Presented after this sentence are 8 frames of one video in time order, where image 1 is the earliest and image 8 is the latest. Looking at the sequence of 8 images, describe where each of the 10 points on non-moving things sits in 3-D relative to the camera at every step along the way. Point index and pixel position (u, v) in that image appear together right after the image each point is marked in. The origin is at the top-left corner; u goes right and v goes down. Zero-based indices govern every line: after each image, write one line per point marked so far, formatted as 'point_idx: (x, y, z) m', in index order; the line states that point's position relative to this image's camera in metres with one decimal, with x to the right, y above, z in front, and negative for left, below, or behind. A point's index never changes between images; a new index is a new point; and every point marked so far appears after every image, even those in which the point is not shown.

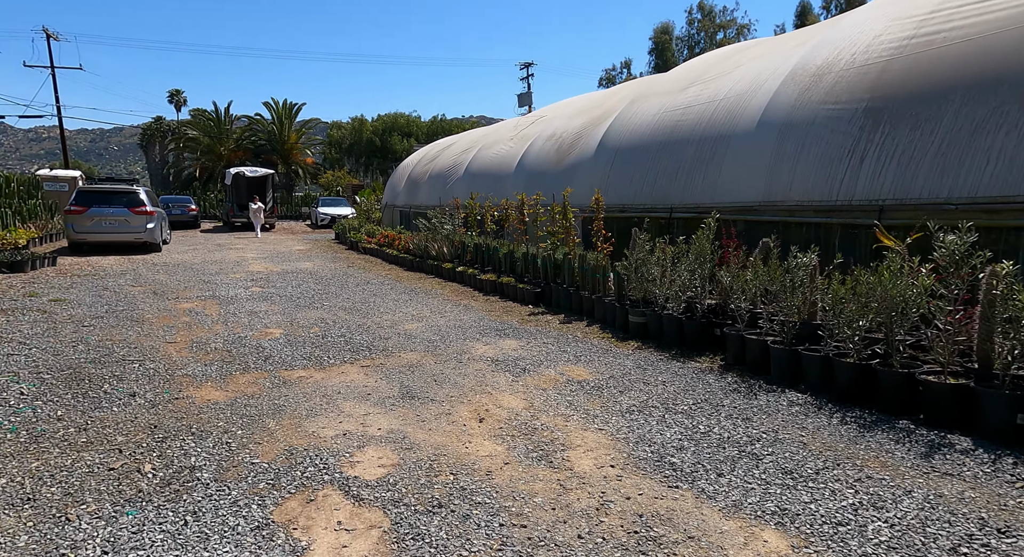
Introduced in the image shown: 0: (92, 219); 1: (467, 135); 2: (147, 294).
0: (-10.8, +1.6, +15.9) m
1: (-1.3, +3.9, +17.0) m
2: (-5.6, -0.2, +9.6) m
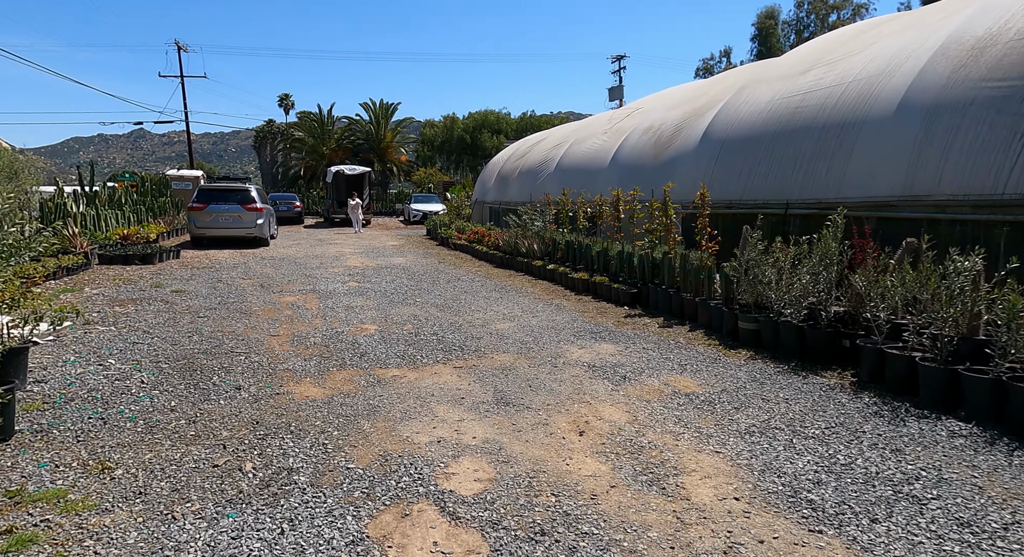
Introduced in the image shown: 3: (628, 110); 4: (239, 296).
0: (-8.4, +1.8, +17.1) m
1: (+1.2, +4.0, +16.7) m
2: (-4.2, -0.1, +10.0) m
3: (+2.5, +3.6, +13.0) m
4: (-4.0, -0.3, +9.0) m
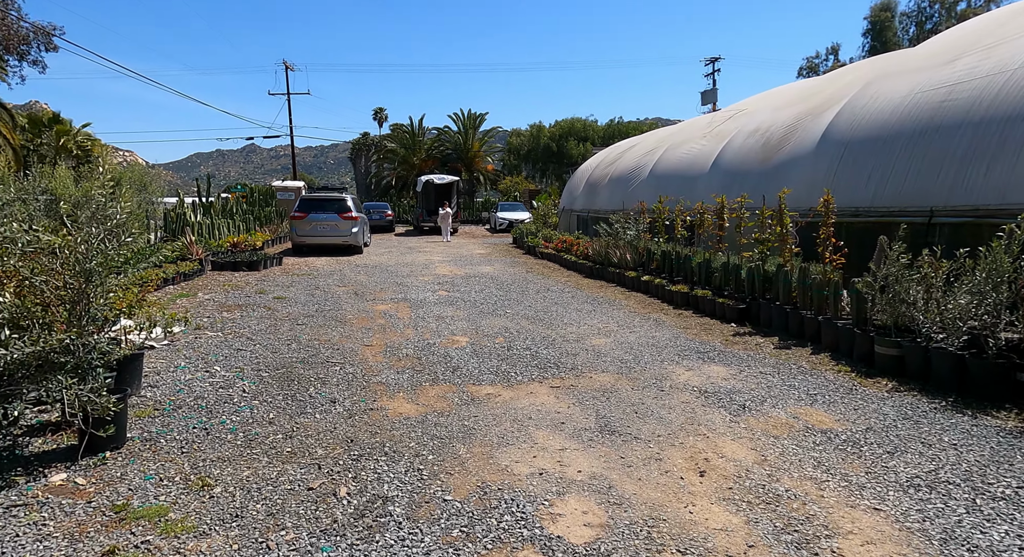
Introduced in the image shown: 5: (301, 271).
0: (-5.8, +1.6, +17.8) m
1: (+3.6, +3.7, +16.2) m
2: (-2.7, -0.3, +10.2) m
3: (+4.4, +3.3, +12.3) m
4: (-2.7, -0.4, +9.2) m
5: (-4.8, +0.2, +14.0) m
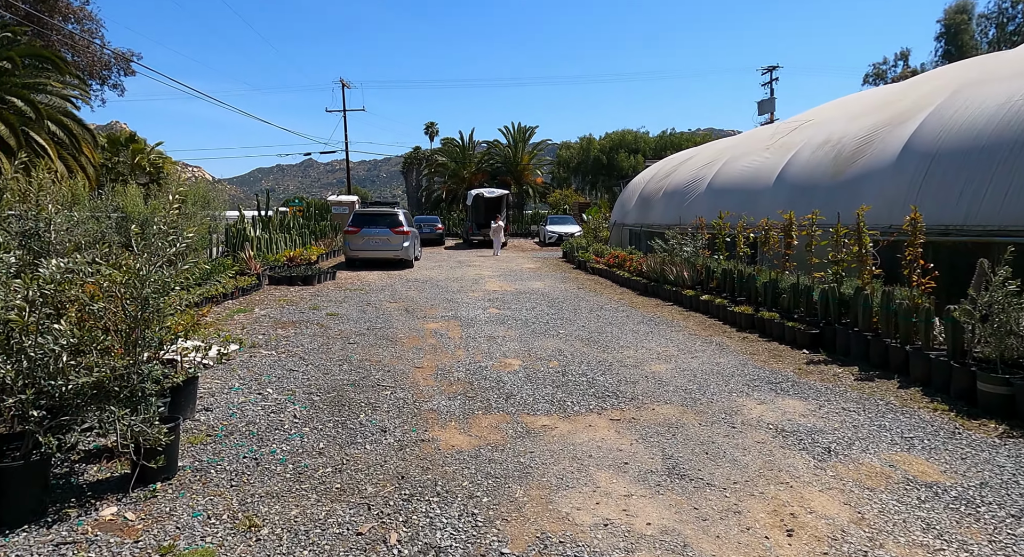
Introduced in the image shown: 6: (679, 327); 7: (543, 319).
0: (-4.4, +1.2, +18.0) m
1: (+5.0, +3.3, +15.7) m
2: (-1.8, -0.5, +10.2) m
3: (+5.4, +3.0, +11.7) m
4: (-1.9, -0.6, +9.1) m
5: (-3.6, -0.2, +14.1) m
6: (+2.2, -0.6, +8.1) m
7: (+0.5, -0.6, +9.2) m
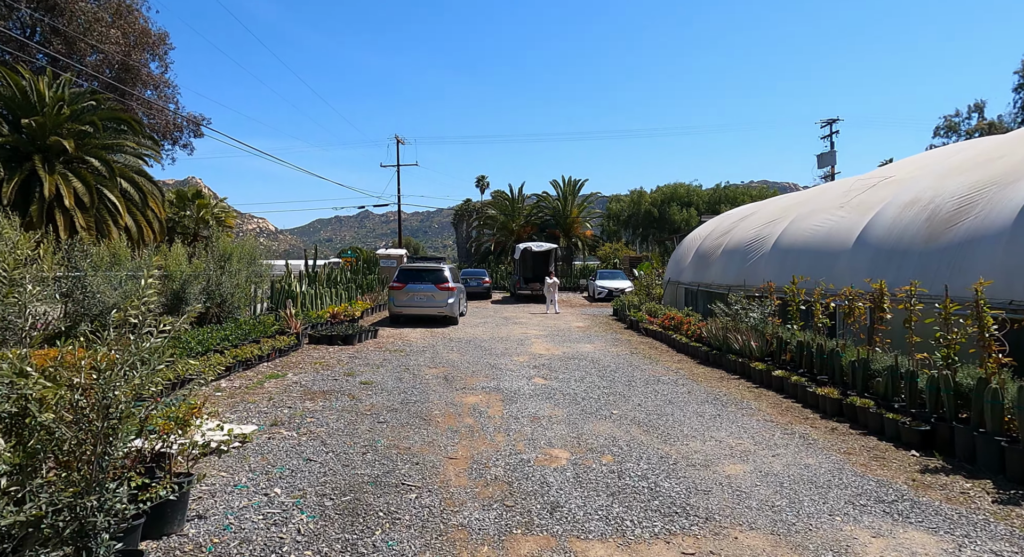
0: (-3.0, -0.5, +17.6) m
1: (+6.2, +1.8, +14.7) m
2: (-1.1, -1.6, +9.4) m
3: (+6.3, +1.7, +10.7) m
4: (-1.2, -1.6, +8.4) m
5: (-2.6, -1.5, +13.5) m
6: (+2.8, -1.5, +7.1) m
7: (+1.1, -1.6, +8.4) m
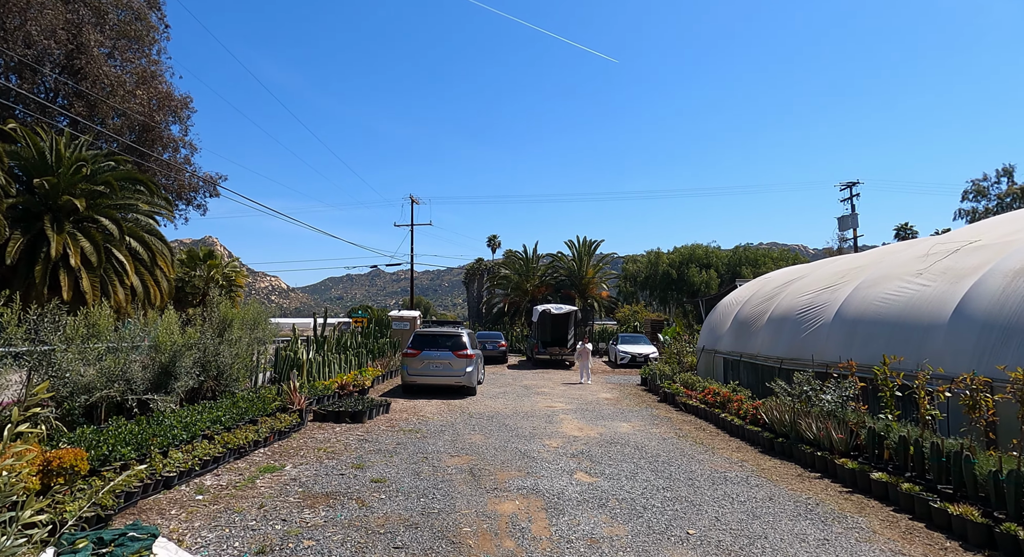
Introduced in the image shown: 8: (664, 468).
0: (-2.4, -2.2, +16.2) m
1: (+6.8, +0.2, +13.4) m
2: (-0.6, -2.6, +8.0) m
3: (+6.8, +0.6, +9.4) m
4: (-0.8, -2.5, +7.0) m
5: (-2.0, -2.9, +12.1) m
6: (+3.2, -2.3, +5.6) m
7: (+1.6, -2.5, +6.9) m
8: (+2.1, -2.6, +8.4) m
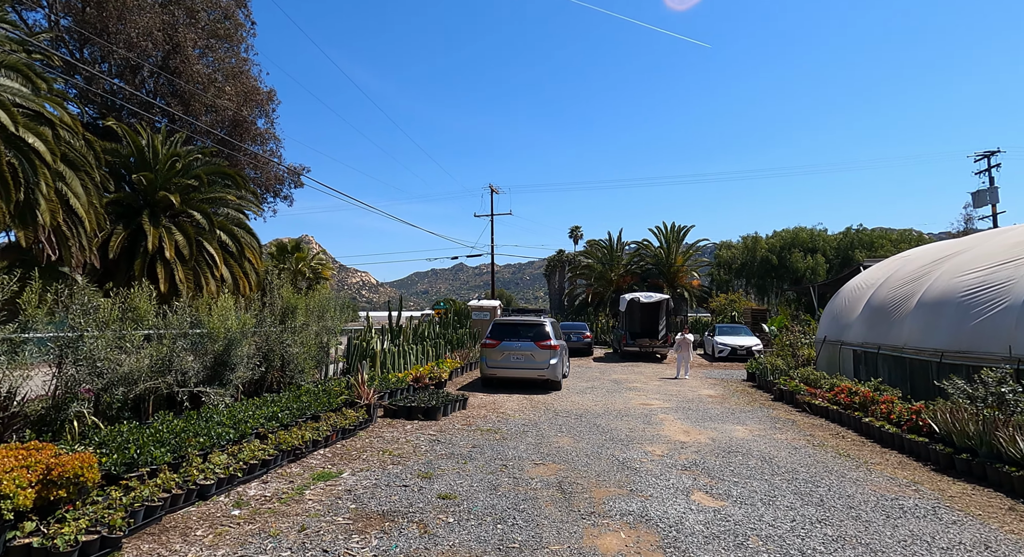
0: (-0.2, -1.8, +14.8) m
1: (+8.4, +0.7, +10.8) m
2: (+0.4, -2.2, +6.5) m
3: (+7.9, +1.0, +6.9) m
4: (+0.1, -2.2, +5.5) m
5: (-0.4, -2.5, +10.7) m
6: (+3.9, -2.0, +3.6) m
7: (+2.5, -2.1, +5.1) m
8: (+3.2, -2.3, +6.5) m
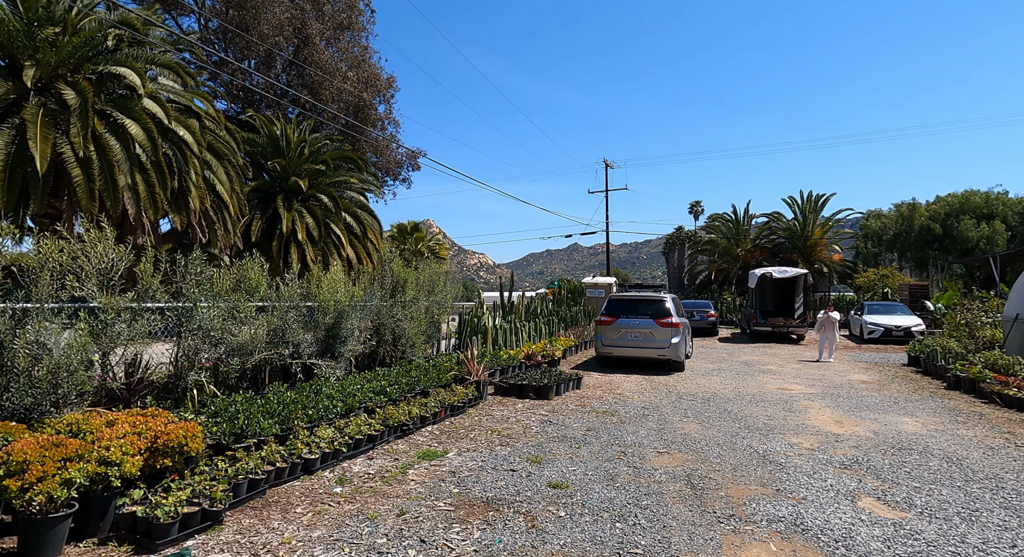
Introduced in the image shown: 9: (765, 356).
0: (+2.5, -1.2, +13.9) m
1: (+10.2, +1.2, +8.3) m
2: (+1.6, -1.9, +5.6) m
3: (+9.0, +1.4, +4.5) m
4: (+1.1, -1.8, +4.6) m
5: (+1.5, -2.0, +9.9) m
6: (+4.4, -1.7, +2.1) m
7: (+3.3, -1.8, +3.8) m
8: (+4.3, -1.9, +5.1) m
9: (+7.5, -2.3, +18.1) m
